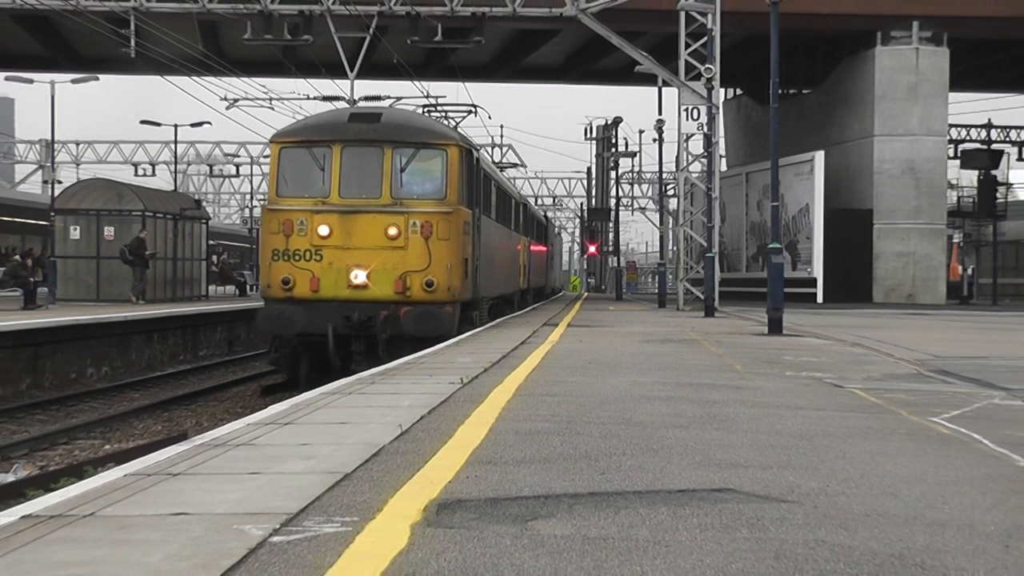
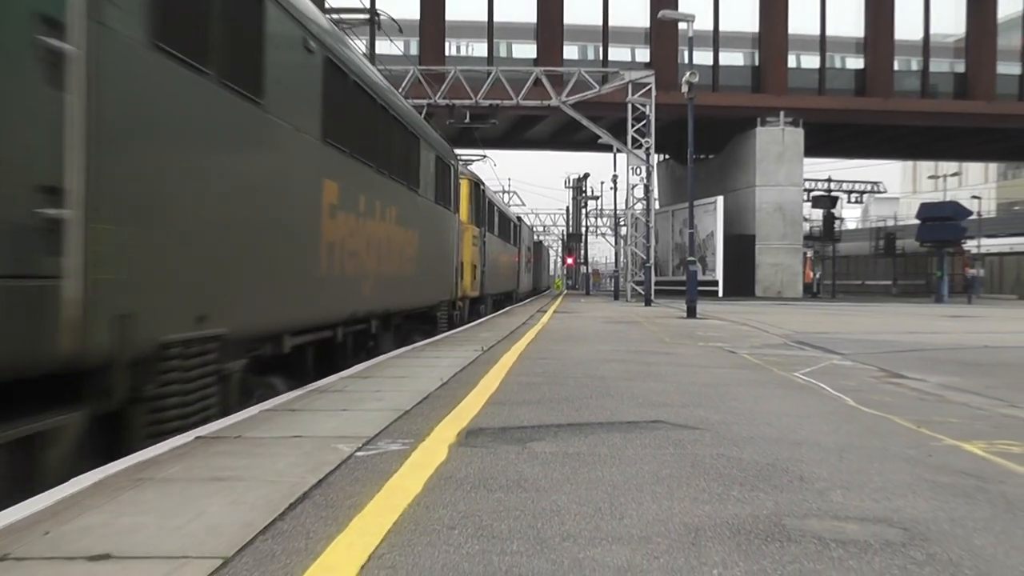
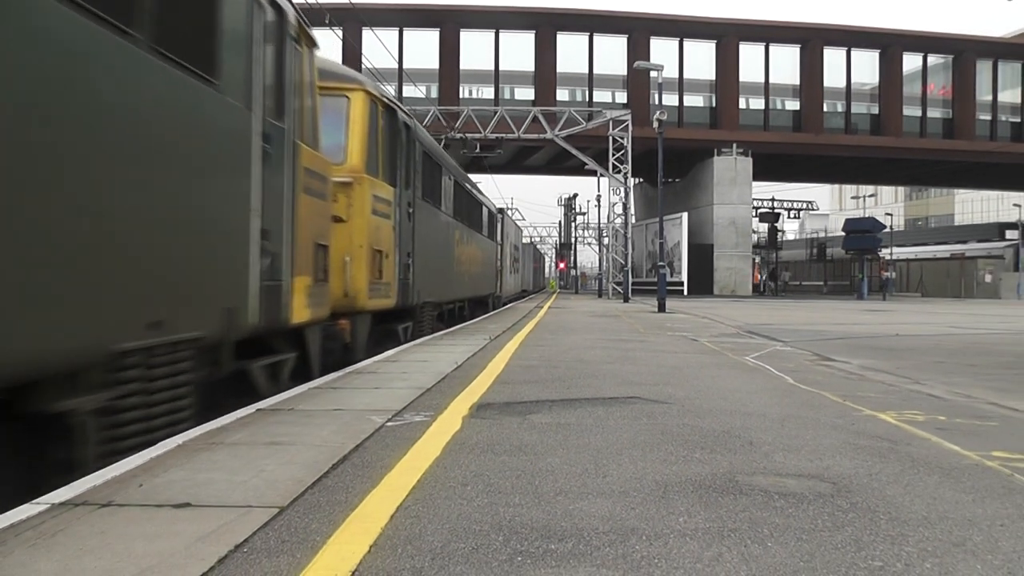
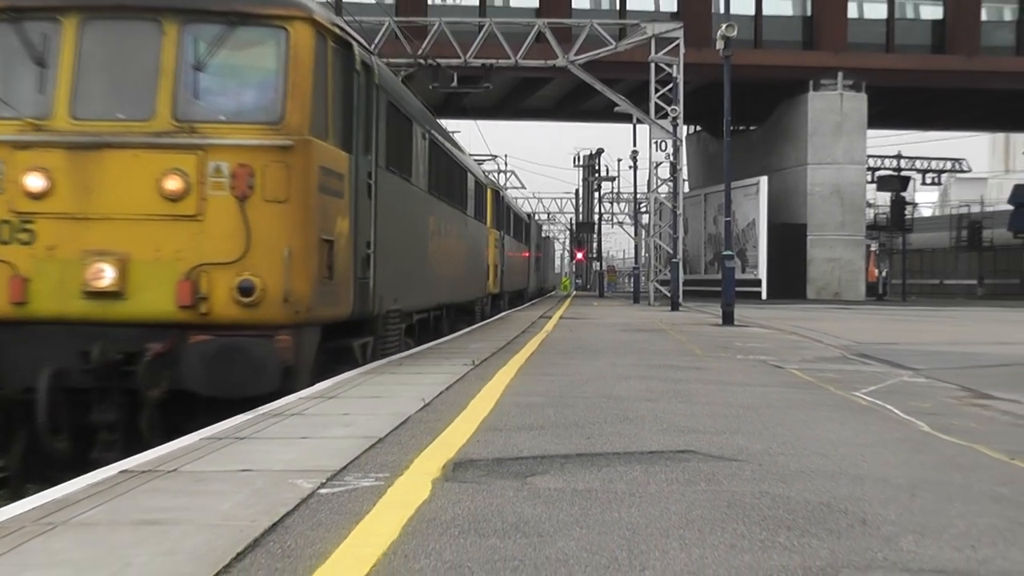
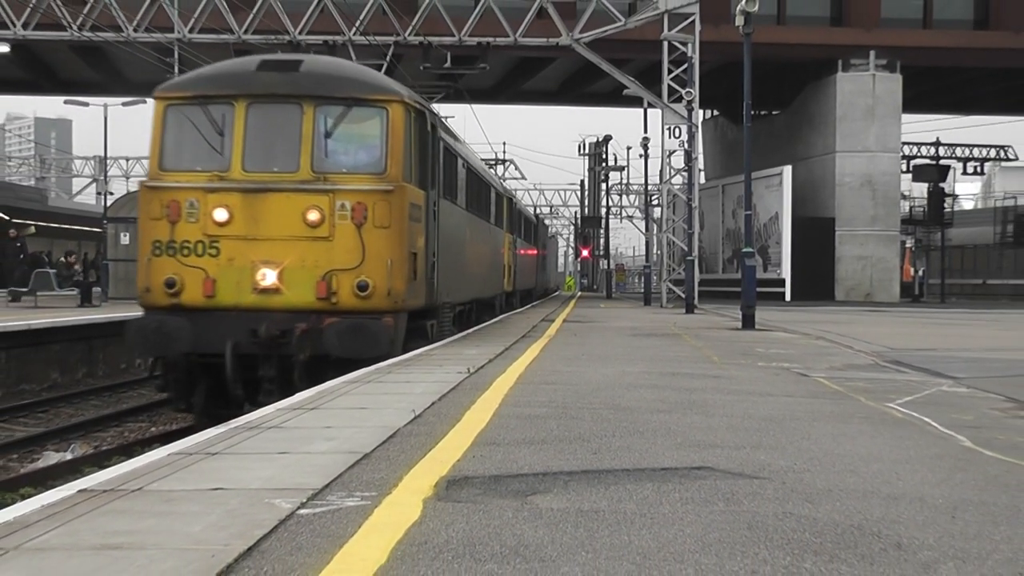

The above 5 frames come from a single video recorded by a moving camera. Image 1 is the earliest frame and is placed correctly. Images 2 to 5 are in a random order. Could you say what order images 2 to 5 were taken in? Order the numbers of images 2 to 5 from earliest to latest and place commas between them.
5, 4, 2, 3
